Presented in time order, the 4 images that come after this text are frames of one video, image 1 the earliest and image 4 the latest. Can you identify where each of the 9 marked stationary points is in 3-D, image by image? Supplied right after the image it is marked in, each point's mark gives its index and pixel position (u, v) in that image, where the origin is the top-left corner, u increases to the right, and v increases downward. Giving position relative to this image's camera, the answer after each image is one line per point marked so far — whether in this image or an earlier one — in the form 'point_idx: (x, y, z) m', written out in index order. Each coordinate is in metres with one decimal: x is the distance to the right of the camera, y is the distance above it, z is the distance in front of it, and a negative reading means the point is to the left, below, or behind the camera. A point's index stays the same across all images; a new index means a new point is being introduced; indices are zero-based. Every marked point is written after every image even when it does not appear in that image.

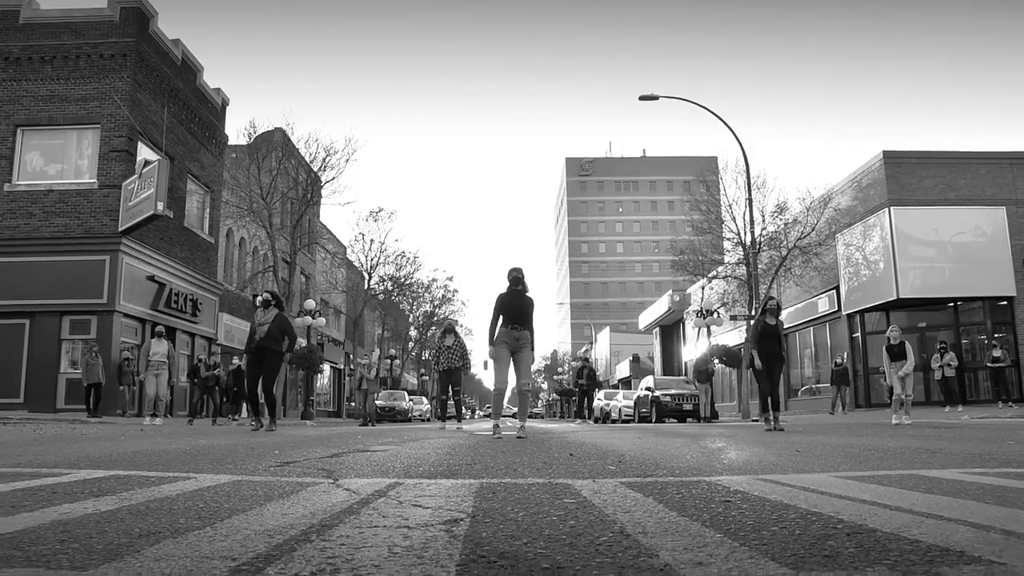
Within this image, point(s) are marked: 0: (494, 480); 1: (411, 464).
0: (-0.1, -0.9, +3.7) m
1: (-0.6, -1.0, +4.5) m
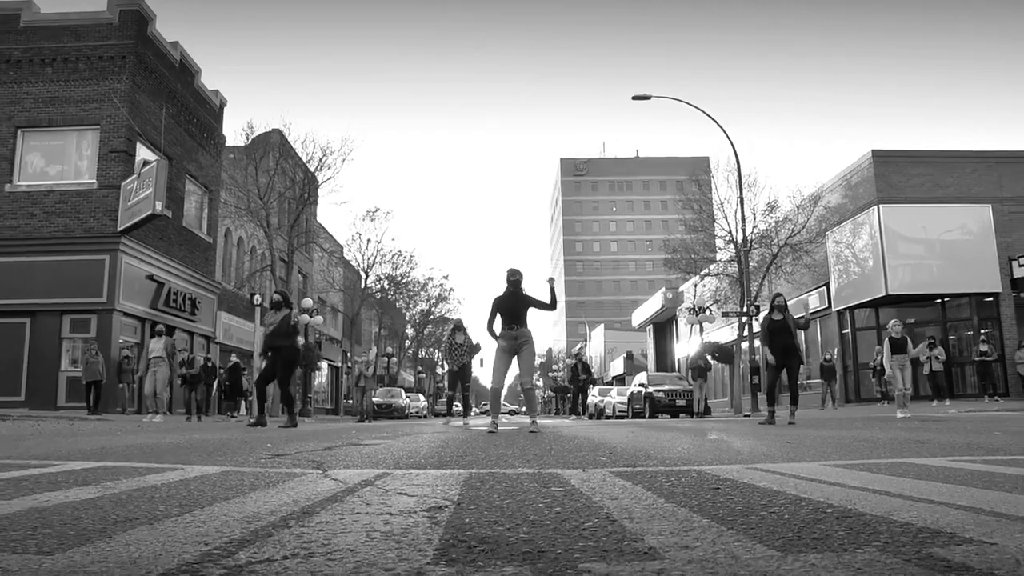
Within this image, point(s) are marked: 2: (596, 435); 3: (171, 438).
0: (-0.1, -0.9, +4.0) m
1: (-0.6, -1.0, +4.8) m
2: (+0.8, -1.3, +7.4) m
3: (-3.0, -1.3, +7.3) m
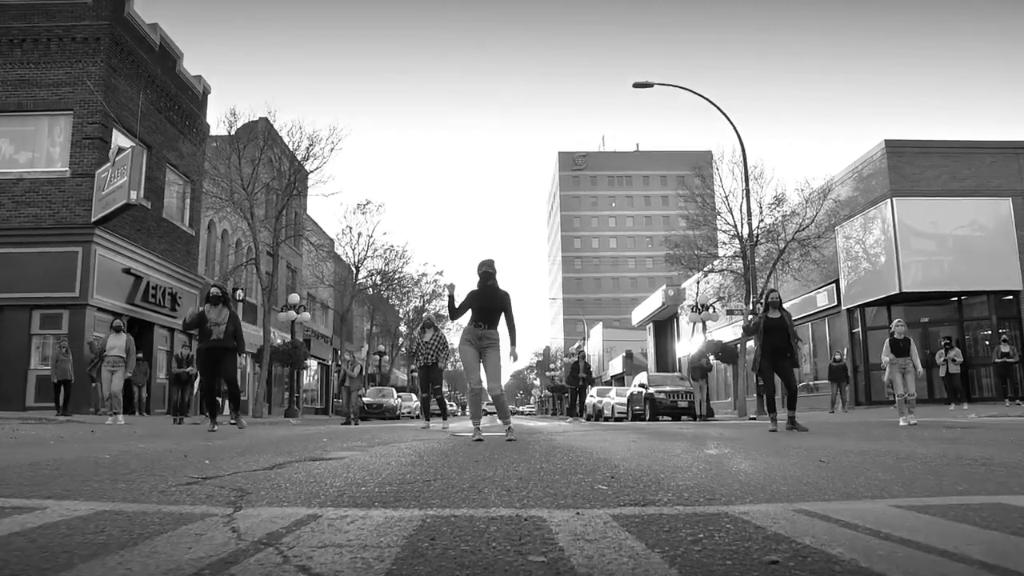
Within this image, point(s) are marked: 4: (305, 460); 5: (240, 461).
0: (-0.2, -0.8, +2.9) m
1: (-0.7, -0.9, +3.7) m
2: (+0.7, -1.2, +6.3) m
3: (-3.1, -1.2, +6.2) m
4: (-1.1, -0.9, +4.1) m
5: (-1.4, -0.9, +4.0) m
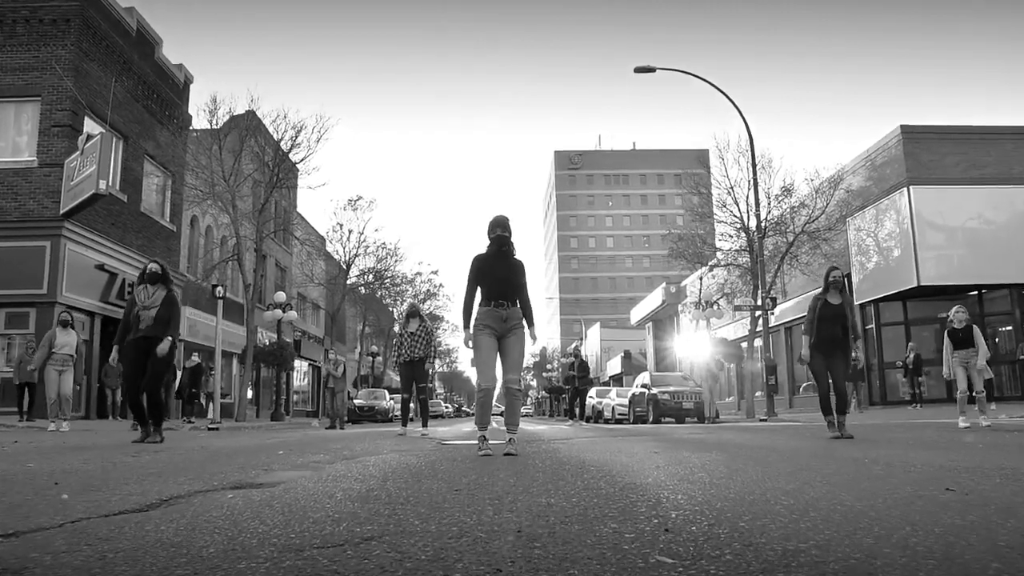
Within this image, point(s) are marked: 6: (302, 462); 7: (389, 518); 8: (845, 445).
0: (-0.2, -0.6, +1.7) m
1: (-0.7, -0.7, +2.5) m
2: (+0.6, -1.1, +5.1) m
3: (-3.2, -1.1, +5.0) m
4: (-1.1, -0.8, +3.0) m
5: (-1.4, -0.7, +2.8) m
6: (-1.3, -1.1, +4.9) m
7: (-0.4, -0.7, +2.4) m
8: (+2.9, -1.4, +6.9) m
